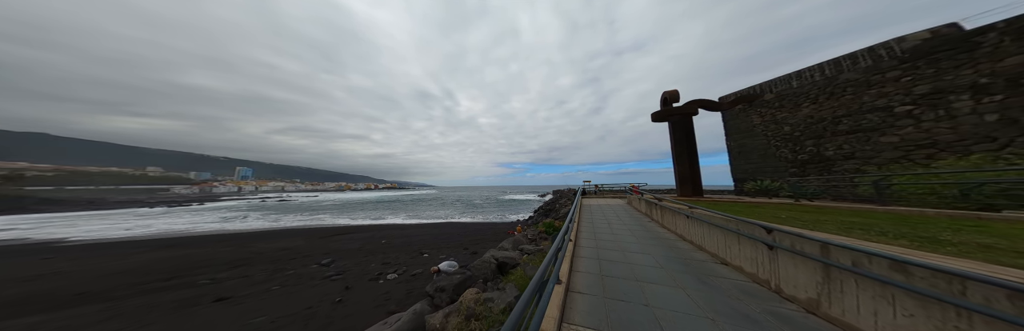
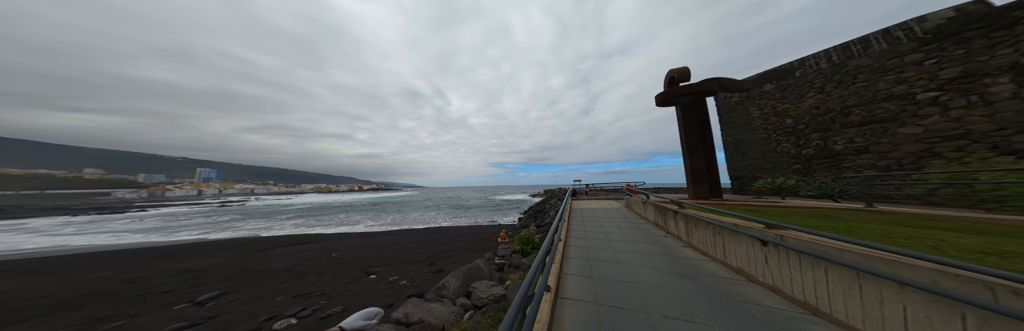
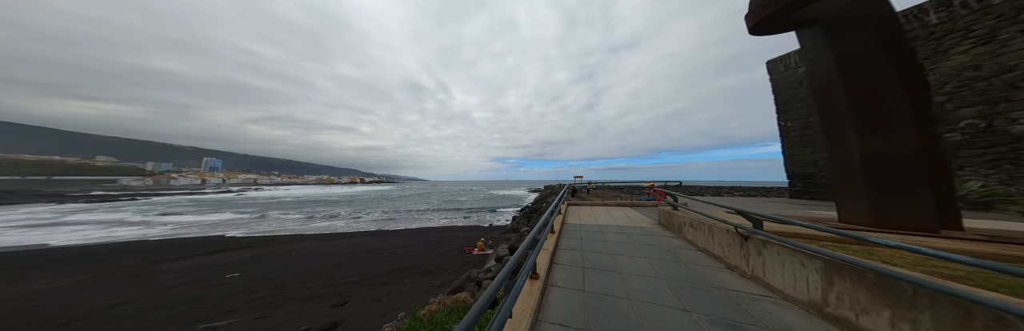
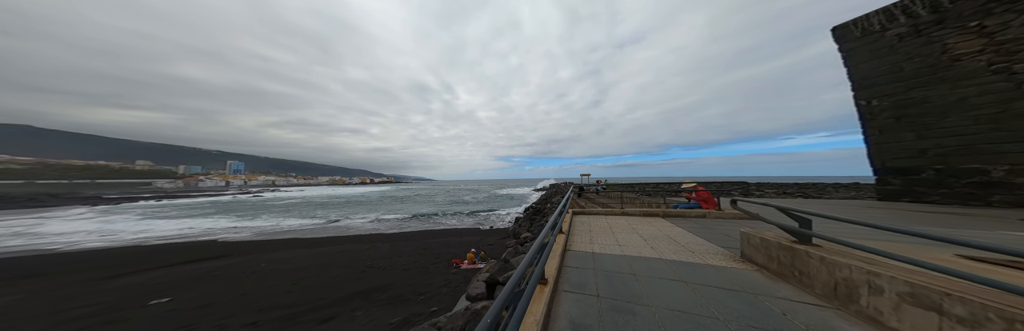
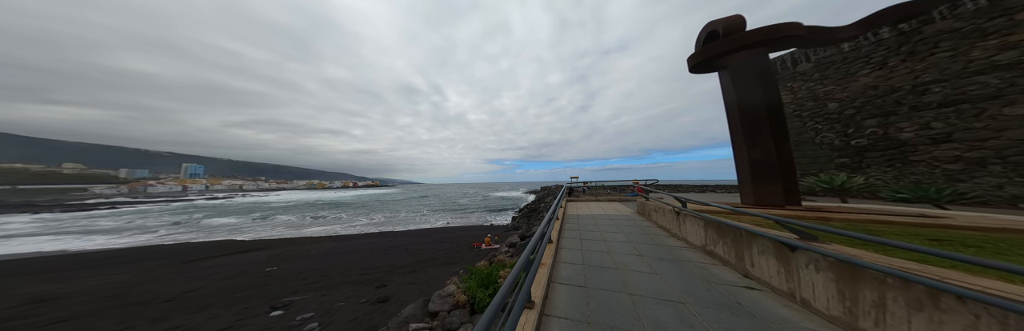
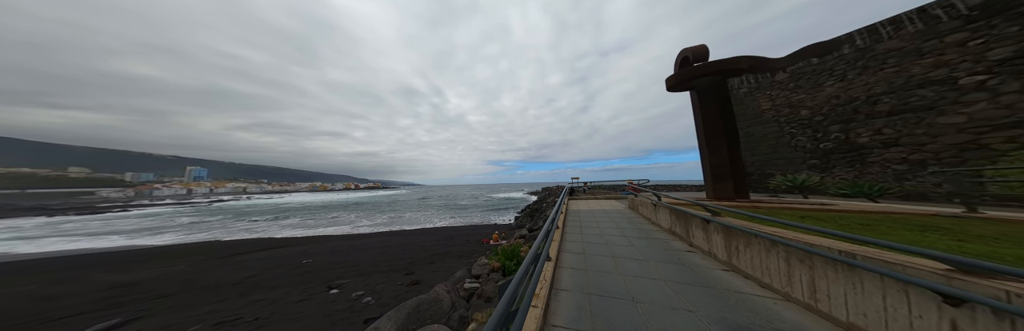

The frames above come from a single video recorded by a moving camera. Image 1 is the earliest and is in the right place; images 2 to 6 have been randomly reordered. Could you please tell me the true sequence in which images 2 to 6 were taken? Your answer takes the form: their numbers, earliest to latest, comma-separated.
2, 6, 5, 3, 4
